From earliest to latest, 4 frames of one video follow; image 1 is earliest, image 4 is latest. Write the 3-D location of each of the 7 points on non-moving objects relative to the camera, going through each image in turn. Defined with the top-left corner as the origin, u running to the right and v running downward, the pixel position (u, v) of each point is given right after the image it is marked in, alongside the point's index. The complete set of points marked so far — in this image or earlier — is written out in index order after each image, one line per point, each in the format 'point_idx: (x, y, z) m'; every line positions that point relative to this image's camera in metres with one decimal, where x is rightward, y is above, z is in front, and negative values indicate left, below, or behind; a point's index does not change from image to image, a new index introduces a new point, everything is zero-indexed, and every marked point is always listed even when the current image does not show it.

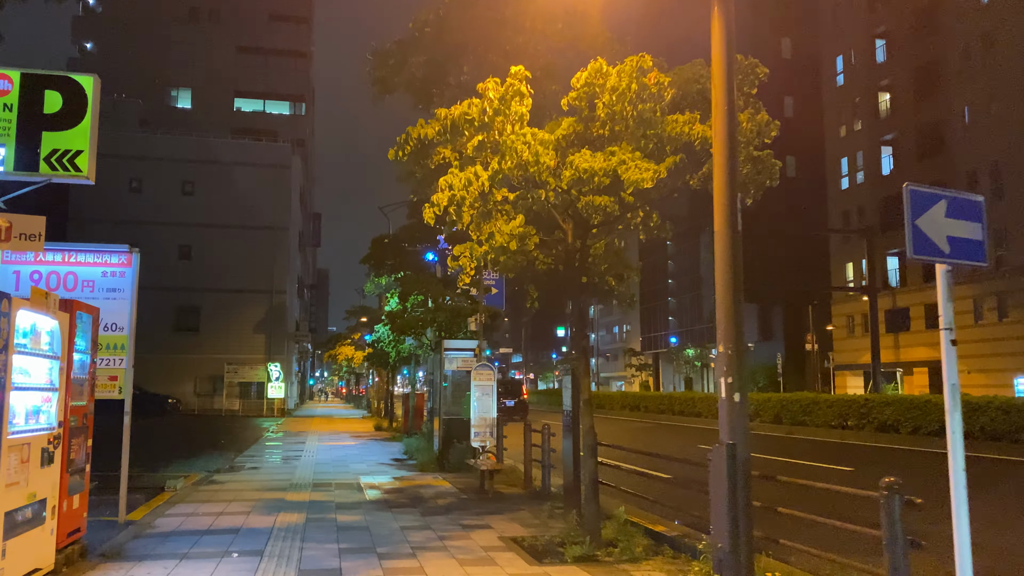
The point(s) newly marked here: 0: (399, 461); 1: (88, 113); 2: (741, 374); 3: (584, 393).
0: (-2.3, -3.5, +17.0) m
1: (-3.9, +1.6, +7.8) m
2: (+1.6, -0.6, +5.9) m
3: (+0.7, -1.0, +8.4) m
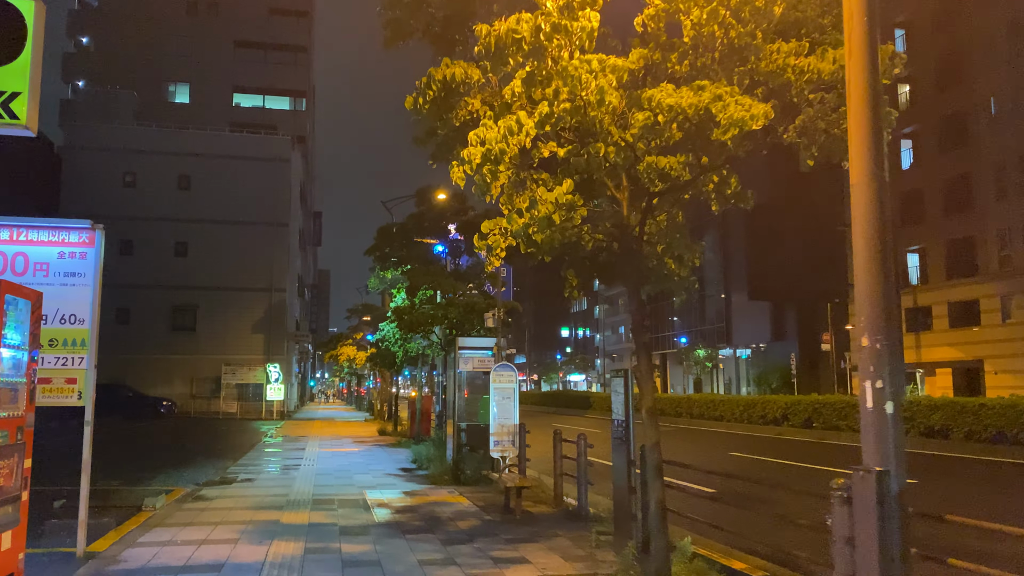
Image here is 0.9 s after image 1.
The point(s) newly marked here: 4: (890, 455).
0: (-1.9, -3.4, +15.4) m
1: (-3.6, +1.8, +6.3) m
2: (+2.0, -0.4, +4.3) m
3: (+1.1, -0.9, +6.8) m
4: (+1.9, -0.9, +4.3) m
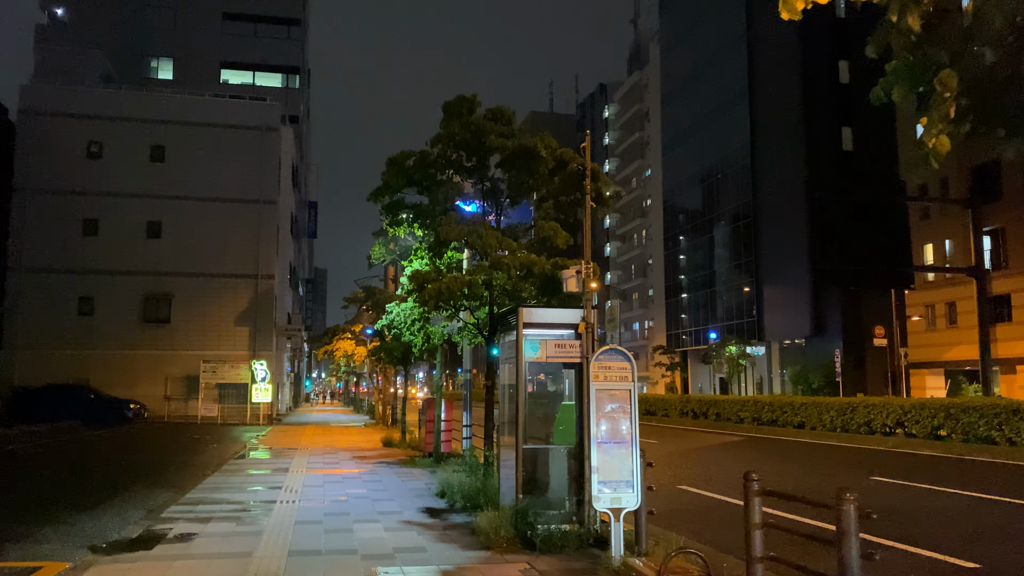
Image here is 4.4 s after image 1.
0: (-0.9, -2.7, +10.0) m
1: (-2.5, +2.4, +0.9) m
2: (+3.0, +0.2, -1.1) m
3: (+2.1, -0.3, +1.4) m
4: (+3.0, -0.2, -1.1) m
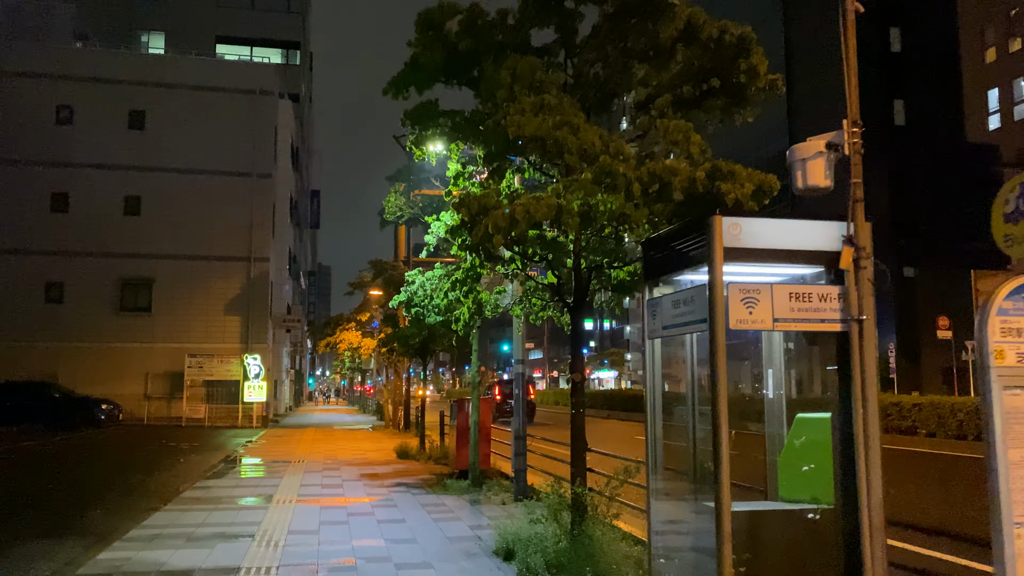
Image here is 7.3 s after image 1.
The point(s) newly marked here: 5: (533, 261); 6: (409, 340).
0: (+0.1, -2.2, +5.4) m
1: (-1.6, +2.9, -3.7) m
2: (+3.9, +0.7, -5.7) m
3: (+3.0, +0.3, -3.2) m
4: (+3.9, +0.3, -5.7) m
5: (+0.2, +0.3, +8.2) m
6: (-2.2, -1.1, +17.7) m
